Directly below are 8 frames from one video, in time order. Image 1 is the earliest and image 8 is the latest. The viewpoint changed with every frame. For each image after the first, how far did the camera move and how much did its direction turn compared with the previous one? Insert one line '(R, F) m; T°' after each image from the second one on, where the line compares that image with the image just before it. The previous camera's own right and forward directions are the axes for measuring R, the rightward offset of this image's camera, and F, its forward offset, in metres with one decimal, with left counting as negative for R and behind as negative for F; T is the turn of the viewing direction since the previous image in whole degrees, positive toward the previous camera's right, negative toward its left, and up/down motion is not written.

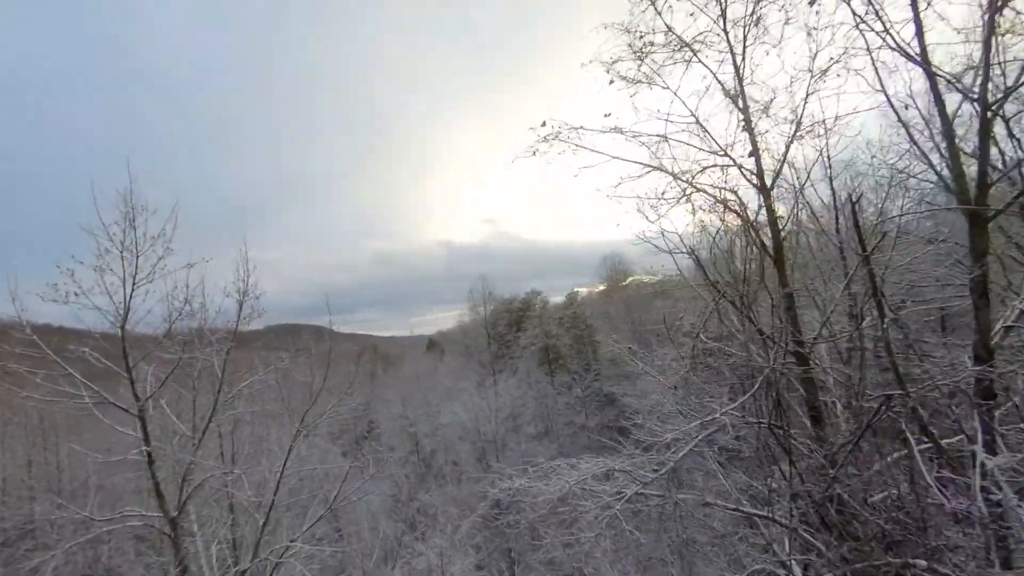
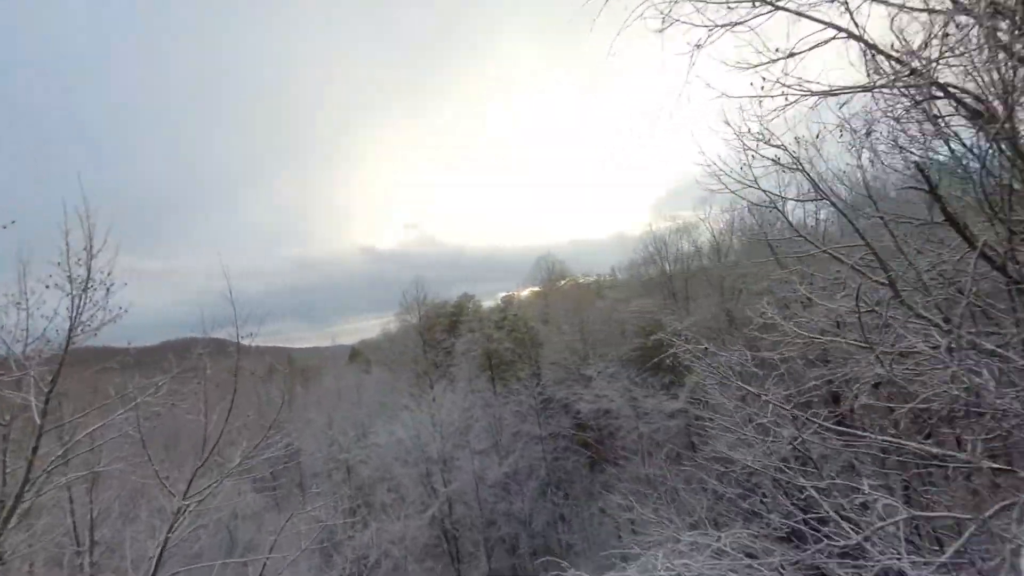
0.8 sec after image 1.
(-0.9, +2.3) m; +9°
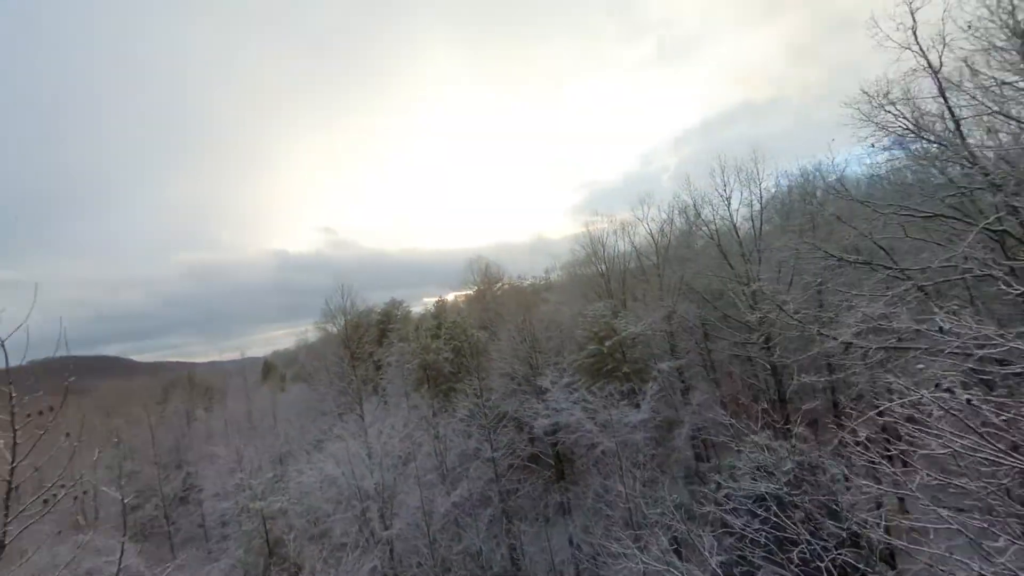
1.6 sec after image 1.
(-0.9, +2.4) m; +9°
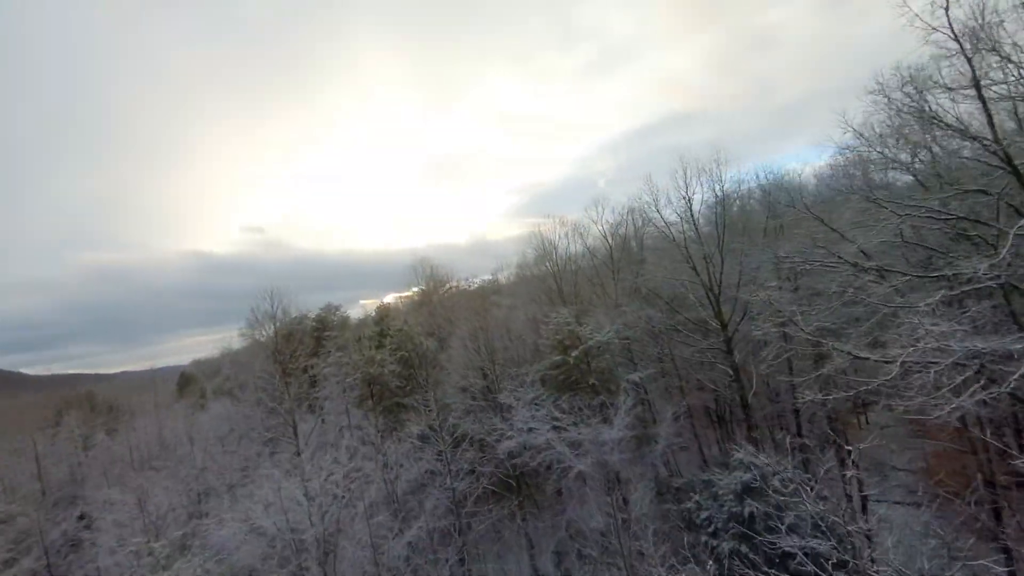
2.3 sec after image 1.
(-0.8, +2.1) m; +7°
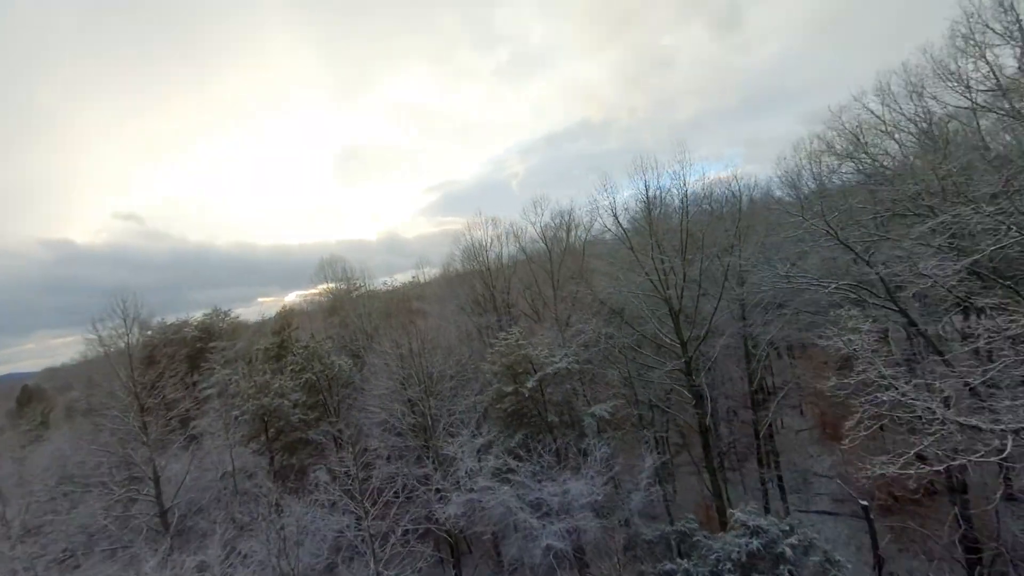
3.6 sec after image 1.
(-1.0, +4.0) m; +10°
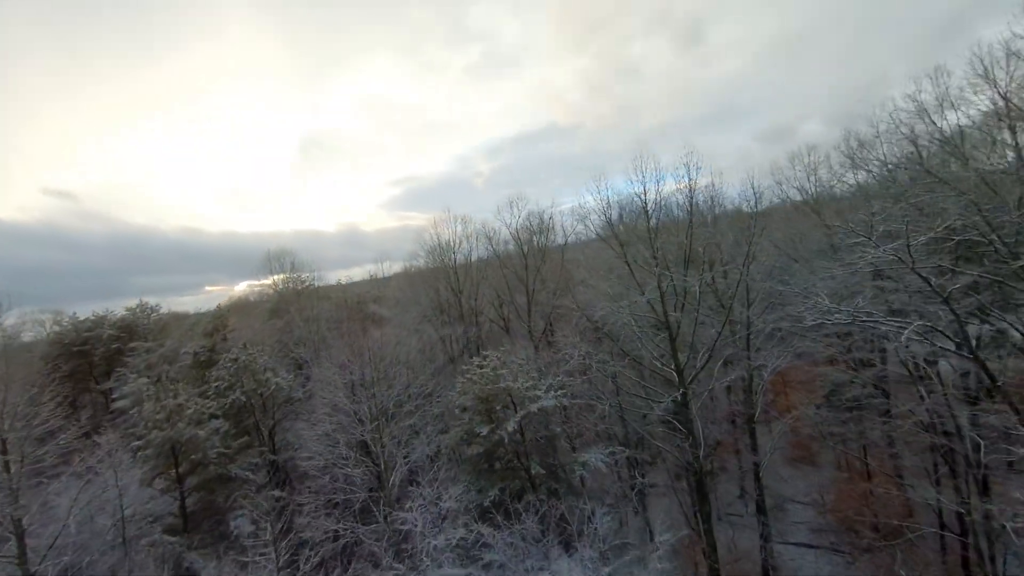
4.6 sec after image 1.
(-0.6, +3.3) m; +5°
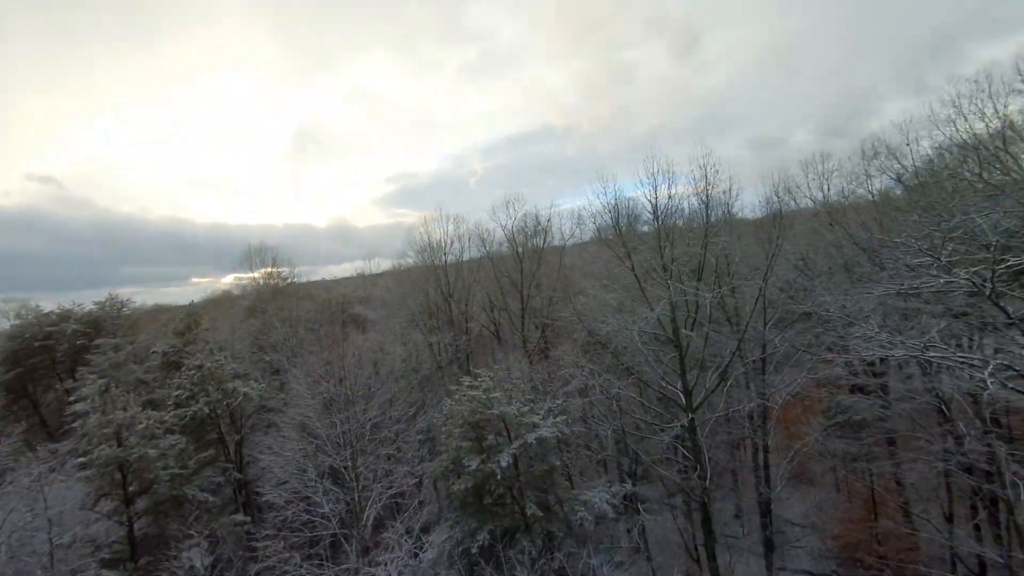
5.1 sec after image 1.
(-0.2, +1.8) m; +1°
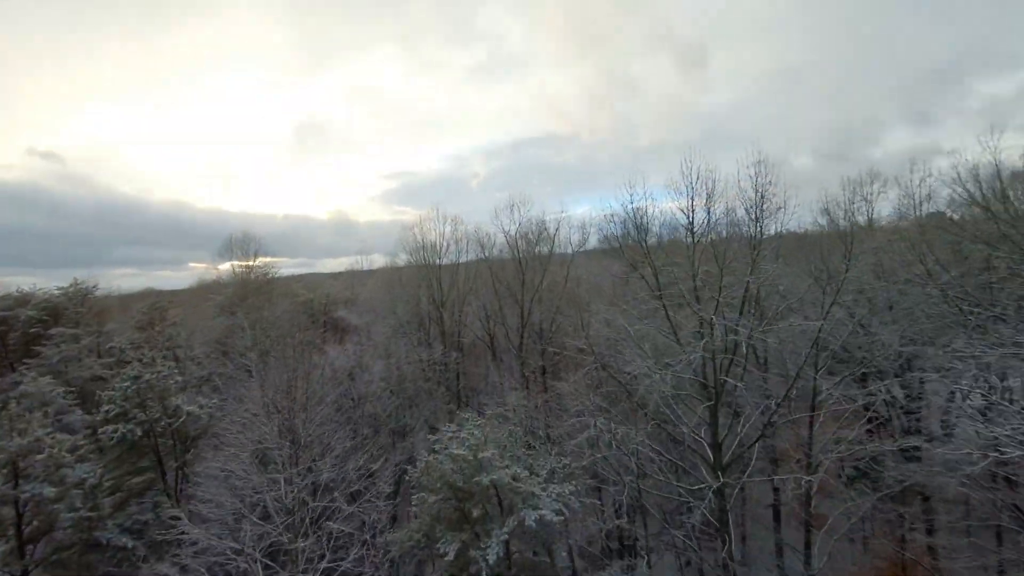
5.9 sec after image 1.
(-0.2, +3.0) m; 0°
